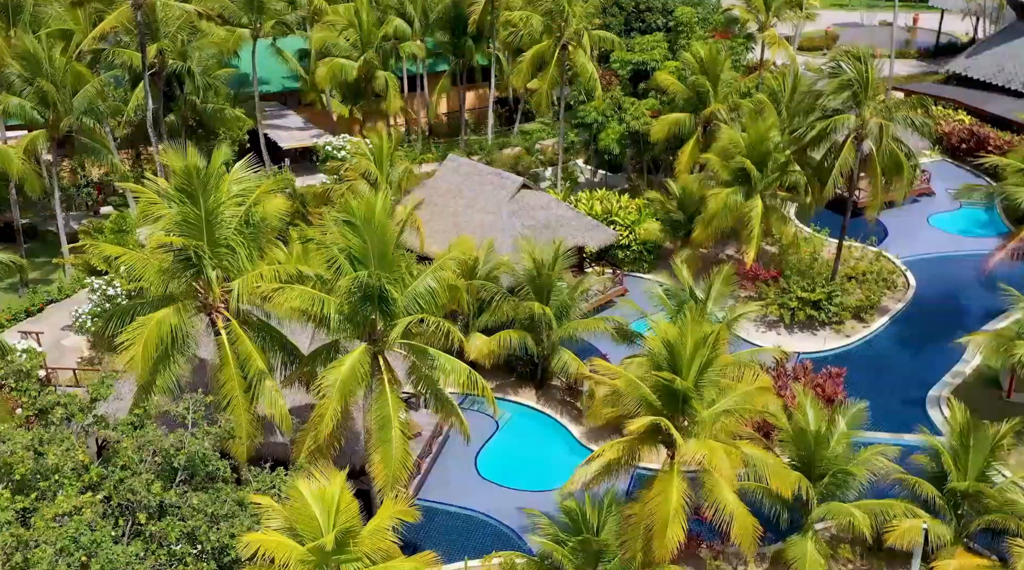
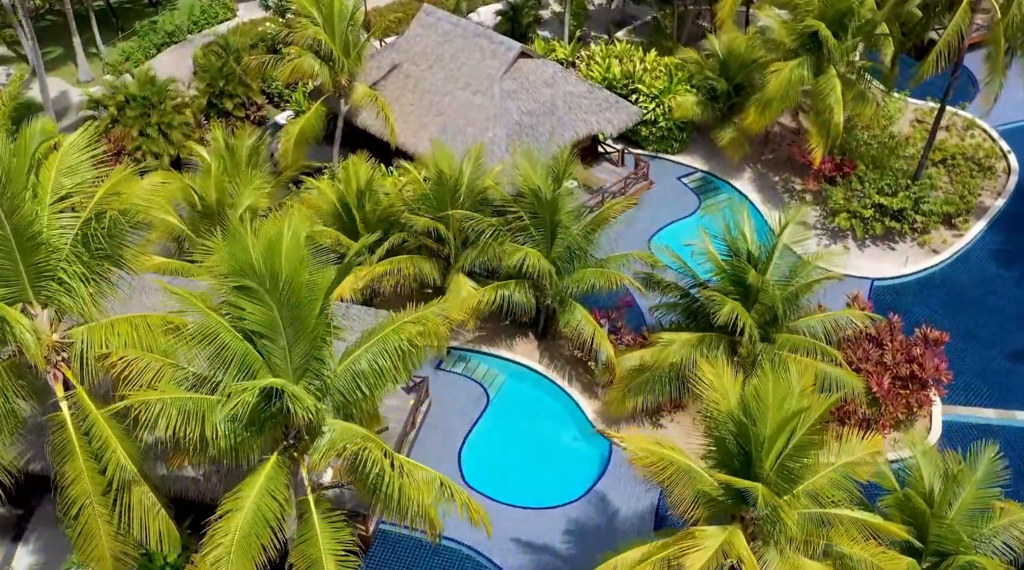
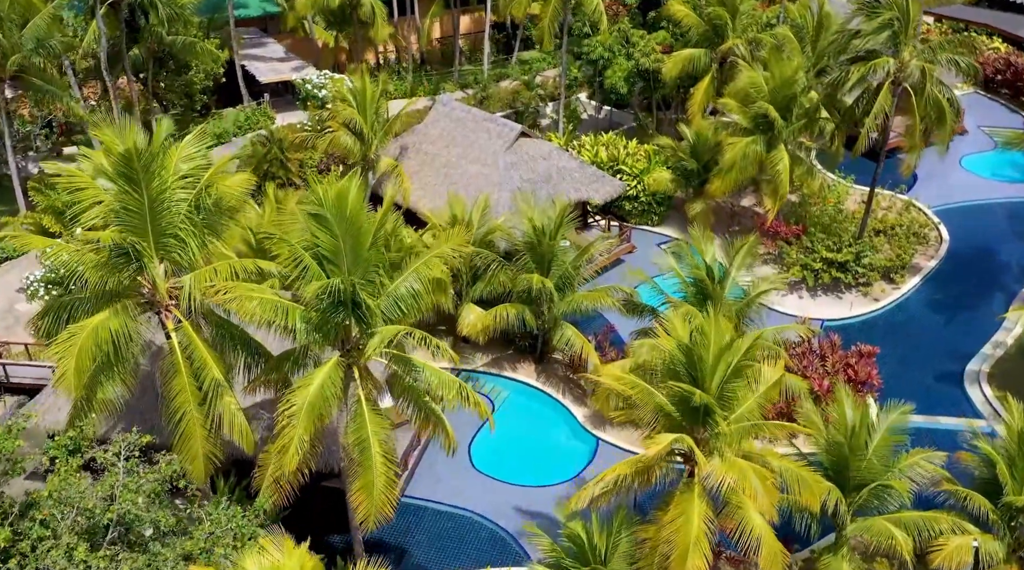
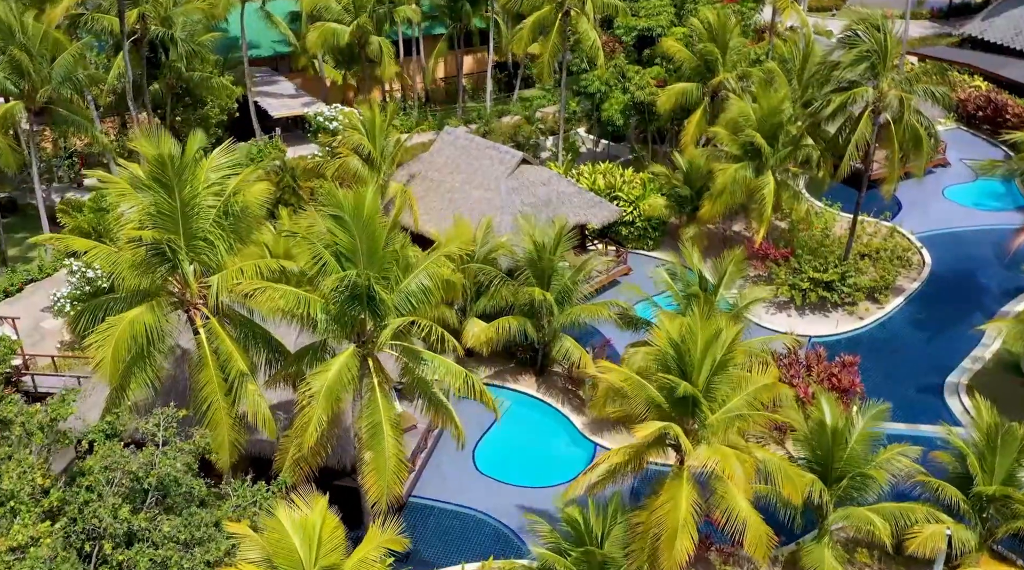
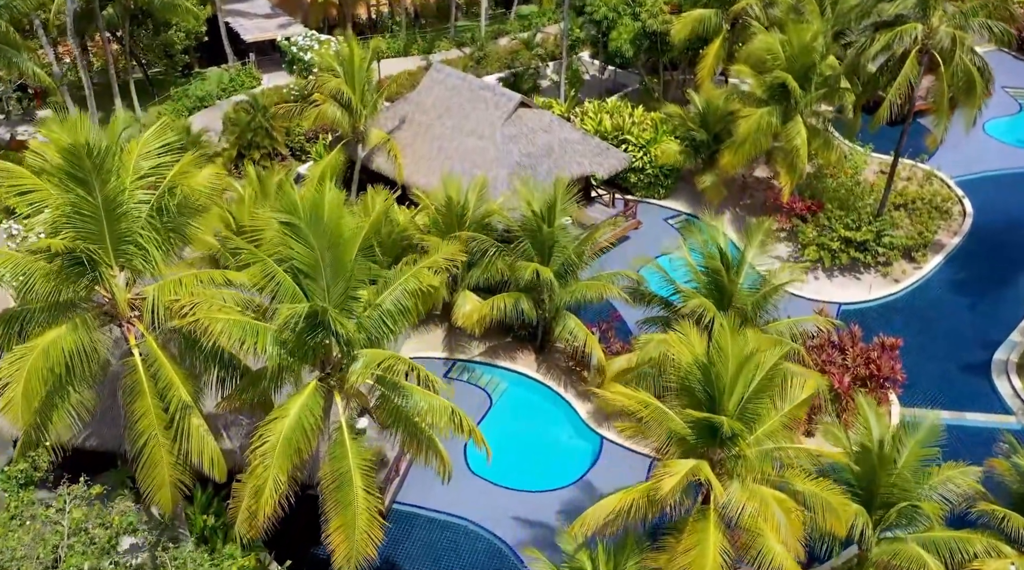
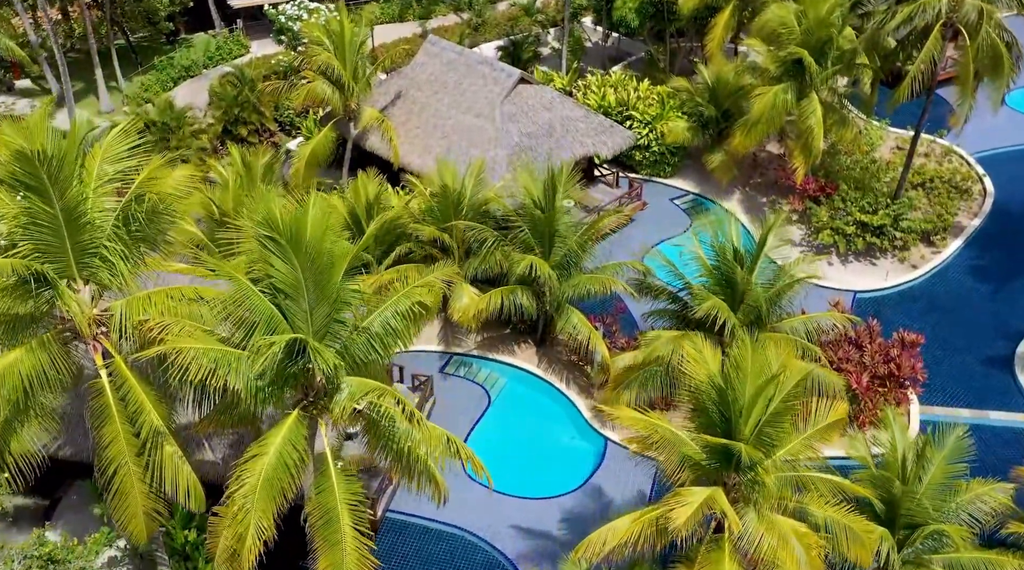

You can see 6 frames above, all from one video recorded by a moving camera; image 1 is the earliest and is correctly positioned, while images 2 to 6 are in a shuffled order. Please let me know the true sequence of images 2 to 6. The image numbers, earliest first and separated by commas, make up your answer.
4, 3, 5, 6, 2
